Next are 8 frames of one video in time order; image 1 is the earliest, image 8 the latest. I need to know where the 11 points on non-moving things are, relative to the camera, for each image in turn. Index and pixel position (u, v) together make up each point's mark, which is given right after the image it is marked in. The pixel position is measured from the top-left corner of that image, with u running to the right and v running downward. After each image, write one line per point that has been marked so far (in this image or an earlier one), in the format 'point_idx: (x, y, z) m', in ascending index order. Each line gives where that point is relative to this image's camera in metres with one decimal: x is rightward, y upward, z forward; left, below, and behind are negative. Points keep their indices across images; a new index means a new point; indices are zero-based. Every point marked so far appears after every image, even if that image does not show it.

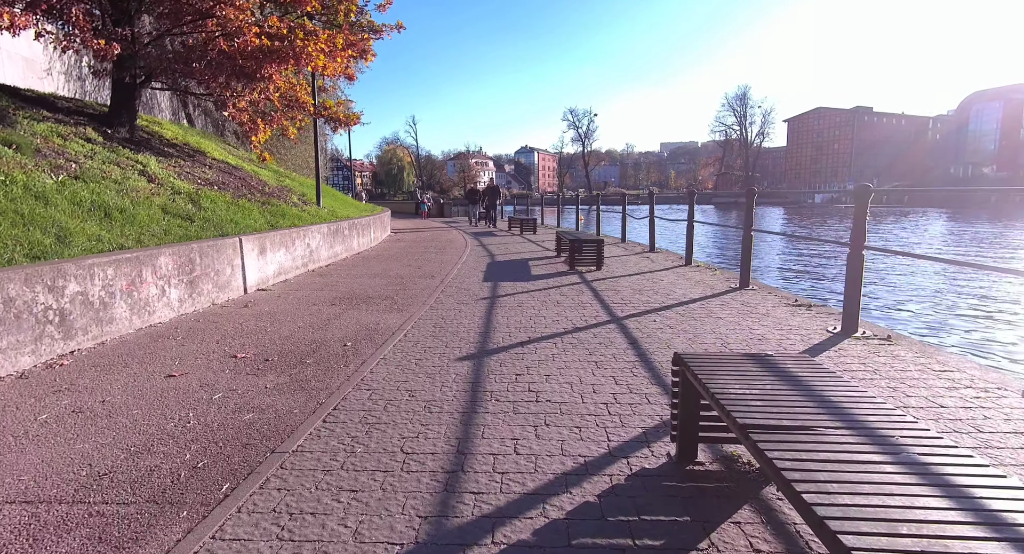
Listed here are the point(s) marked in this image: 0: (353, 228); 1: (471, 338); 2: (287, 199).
0: (-3.6, +1.1, +13.1) m
1: (-0.4, -0.6, +5.3) m
2: (-5.8, +2.0, +14.9) m
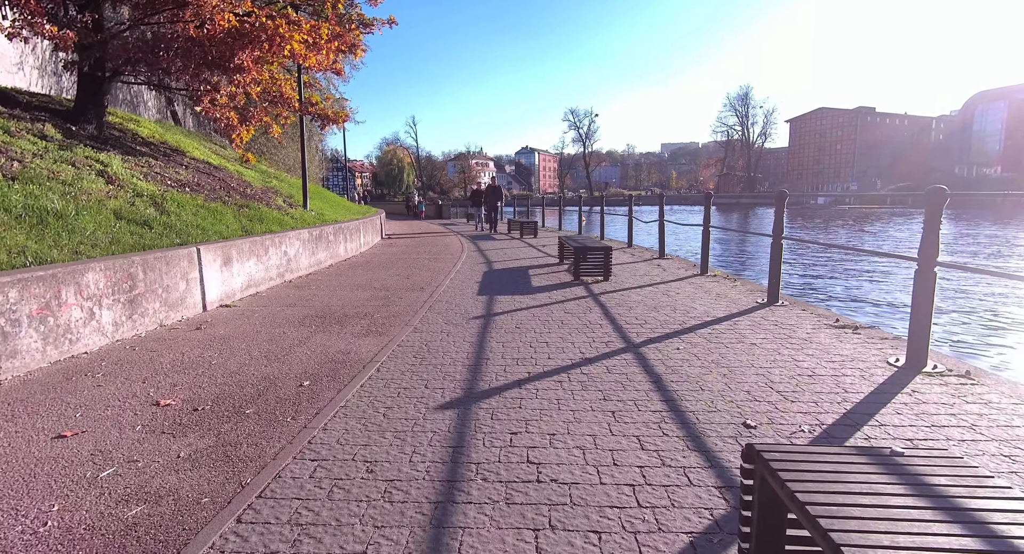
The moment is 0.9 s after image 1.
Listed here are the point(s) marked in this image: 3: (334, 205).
0: (-3.6, +0.9, +12.2) m
1: (-0.4, -0.7, +4.3) m
2: (-5.8, +1.8, +14.0) m
3: (-5.9, +2.4, +19.4) m
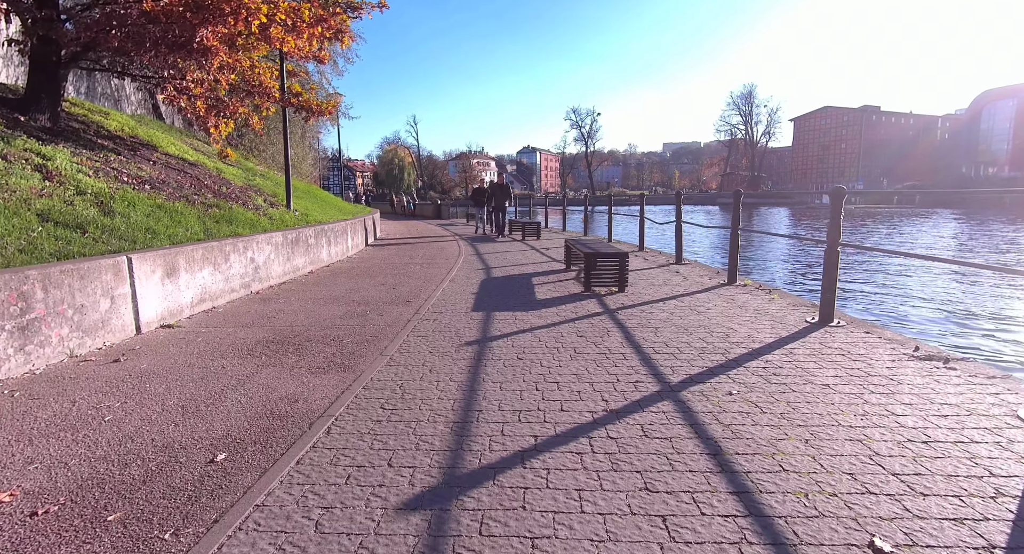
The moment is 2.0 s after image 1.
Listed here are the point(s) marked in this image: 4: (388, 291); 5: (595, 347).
0: (-3.6, +0.8, +11.0) m
1: (-0.4, -0.9, +3.1) m
2: (-5.8, +1.7, +12.8) m
3: (-5.8, +2.2, +18.2) m
4: (-1.7, -0.2, +8.1) m
5: (+0.7, -0.6, +5.0) m
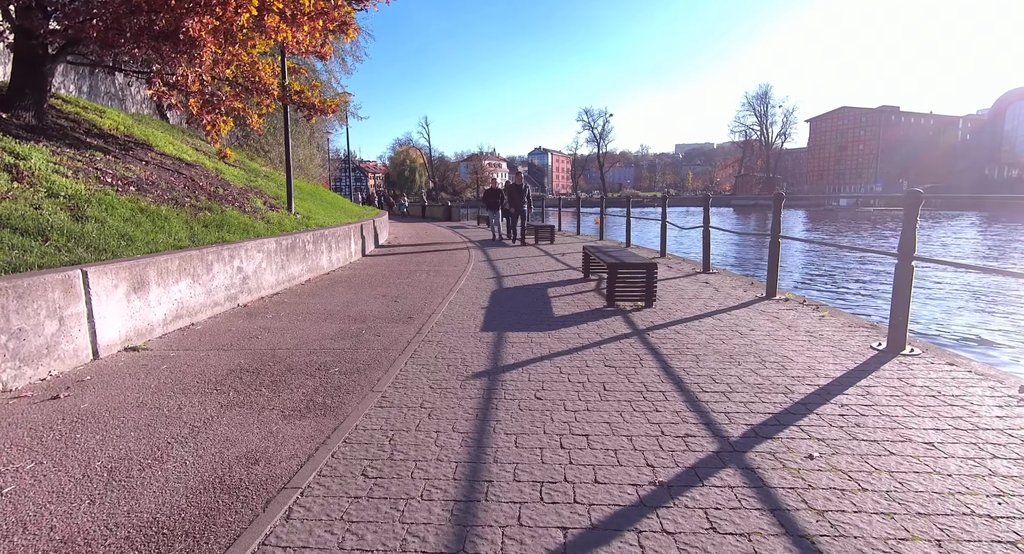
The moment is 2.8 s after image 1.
0: (-3.3, +0.6, +10.2) m
1: (-0.3, -1.0, +2.3) m
2: (-5.5, +1.5, +12.1) m
3: (-5.5, +2.1, +17.5) m
4: (-1.5, -0.3, +7.3) m
5: (+0.8, -0.7, +4.2) m
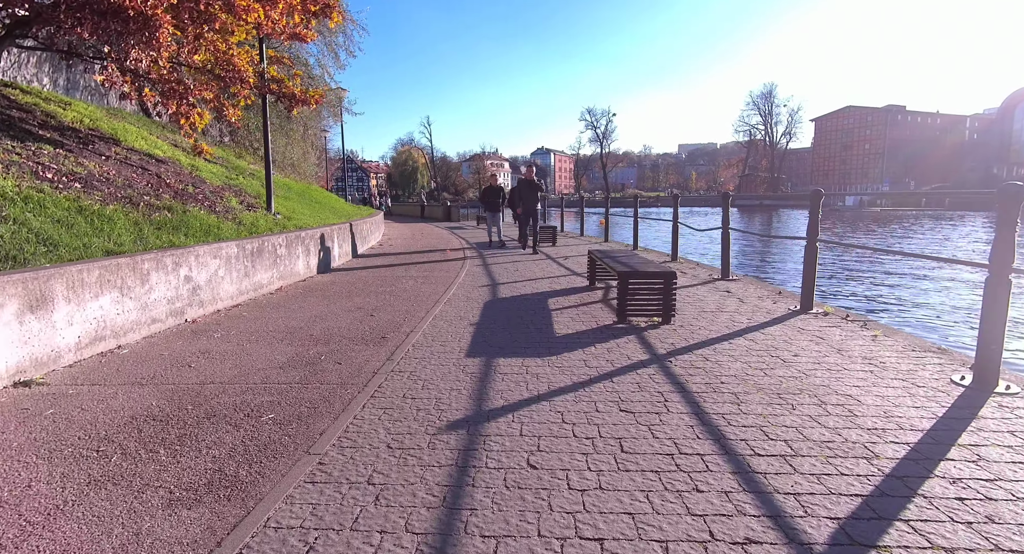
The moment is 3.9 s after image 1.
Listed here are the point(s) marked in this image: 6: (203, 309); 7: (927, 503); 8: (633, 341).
0: (-3.4, +0.5, +9.2) m
1: (-0.4, -1.1, +1.3) m
2: (-5.5, +1.4, +11.0) m
3: (-5.5, +2.0, +16.4) m
4: (-1.6, -0.5, +6.3) m
5: (+0.7, -0.9, +3.1) m
6: (-3.5, -0.4, +6.6) m
7: (+1.8, -1.0, +2.5) m
8: (+1.1, -0.6, +5.2) m
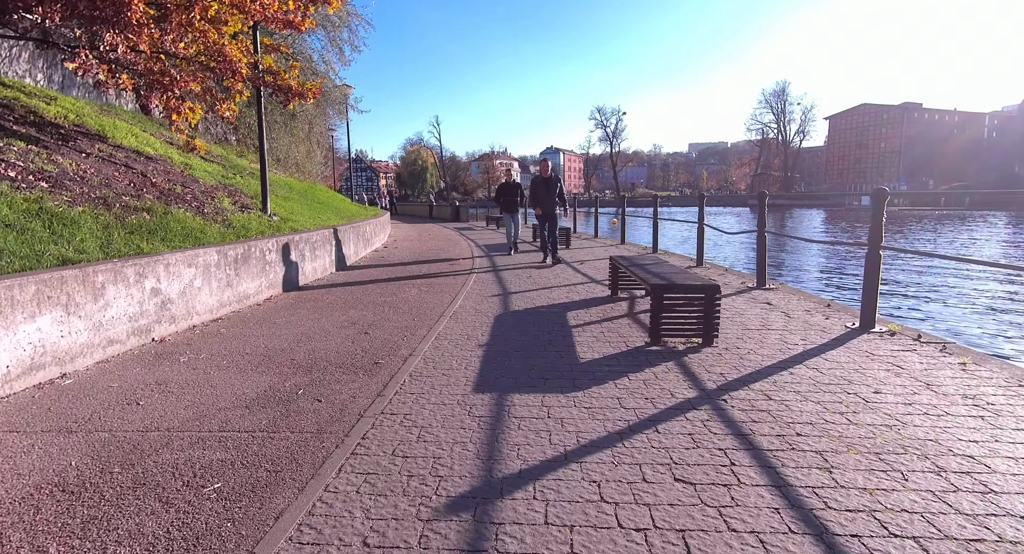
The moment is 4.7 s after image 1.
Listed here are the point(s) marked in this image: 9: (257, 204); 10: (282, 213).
0: (-3.2, +0.4, +8.4) m
1: (-0.4, -1.2, +0.4) m
2: (-5.3, +1.3, +10.3) m
3: (-5.2, +1.9, +15.7) m
4: (-1.5, -0.6, +5.4) m
5: (+0.8, -1.0, +2.3) m
6: (-3.3, -0.5, +5.8) m
7: (+1.9, -1.1, +1.6) m
8: (+1.2, -0.7, +4.3) m
9: (-5.3, +1.5, +12.1) m
10: (-4.8, +1.3, +12.3) m
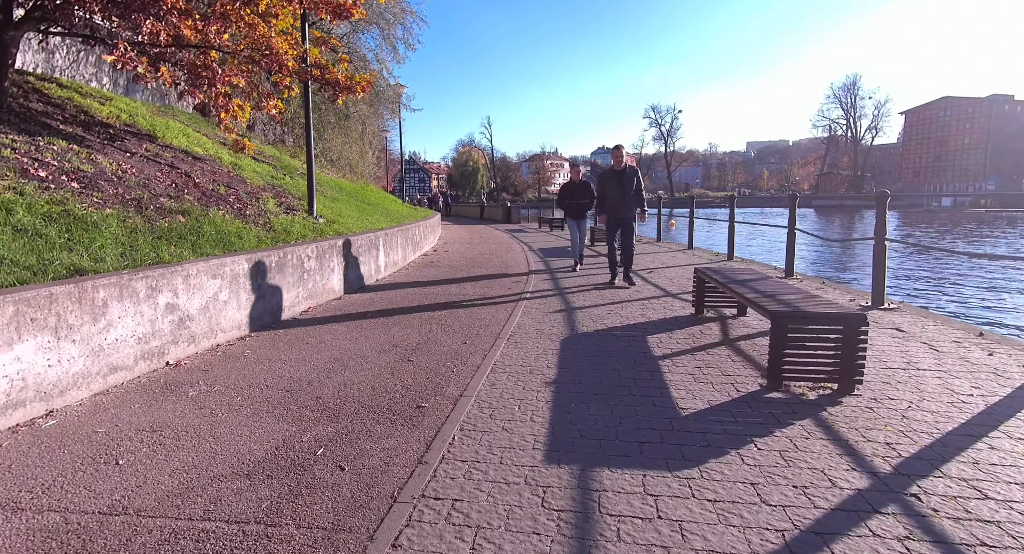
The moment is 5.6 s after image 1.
0: (-2.4, +0.3, +7.6) m
1: (-0.2, -1.4, -0.6) m
2: (-4.3, +1.2, +9.7) m
3: (-3.7, +1.8, +15.0) m
4: (-0.9, -0.7, +4.5) m
5: (+1.1, -1.1, +1.2) m
6: (-2.7, -0.6, +5.0) m
7: (+2.1, -1.3, +0.4) m
8: (+1.6, -0.9, +3.2) m
9: (-4.1, +1.4, +11.5) m
10: (-3.6, +1.2, +11.7) m
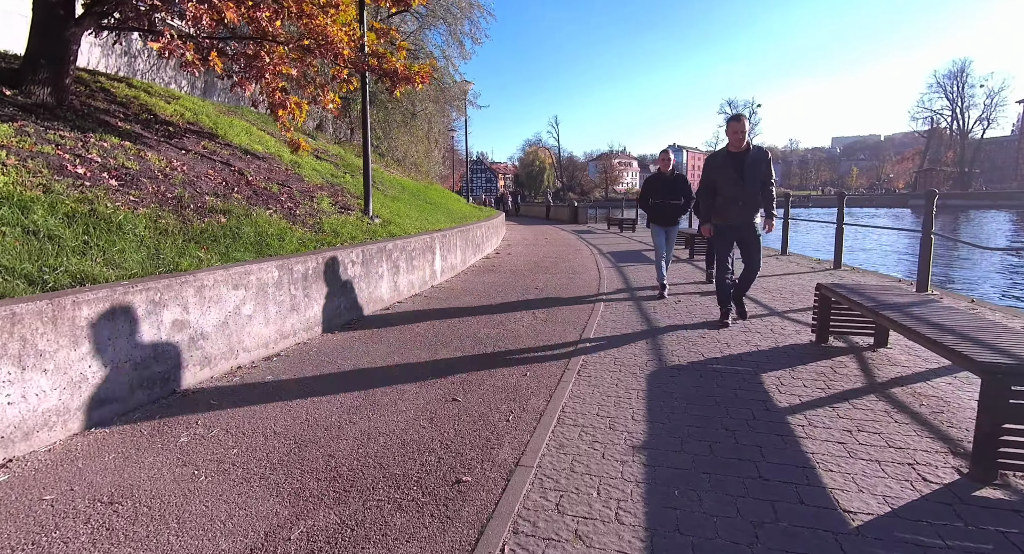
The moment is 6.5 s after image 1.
0: (-1.5, +0.2, +6.8) m
1: (-0.4, -1.5, -1.6) m
2: (-3.2, +1.1, +9.1) m
3: (-1.9, +1.7, +14.3) m
4: (-0.5, -0.8, +3.5) m
5: (+1.1, -1.3, 0.0) m
6: (-2.2, -0.7, +4.2) m
7: (+2.0, -1.4, -0.9) m
8: (+1.9, -1.0, +1.9) m
9: (-2.7, +1.3, +10.8) m
10: (-2.3, +1.2, +10.9) m
